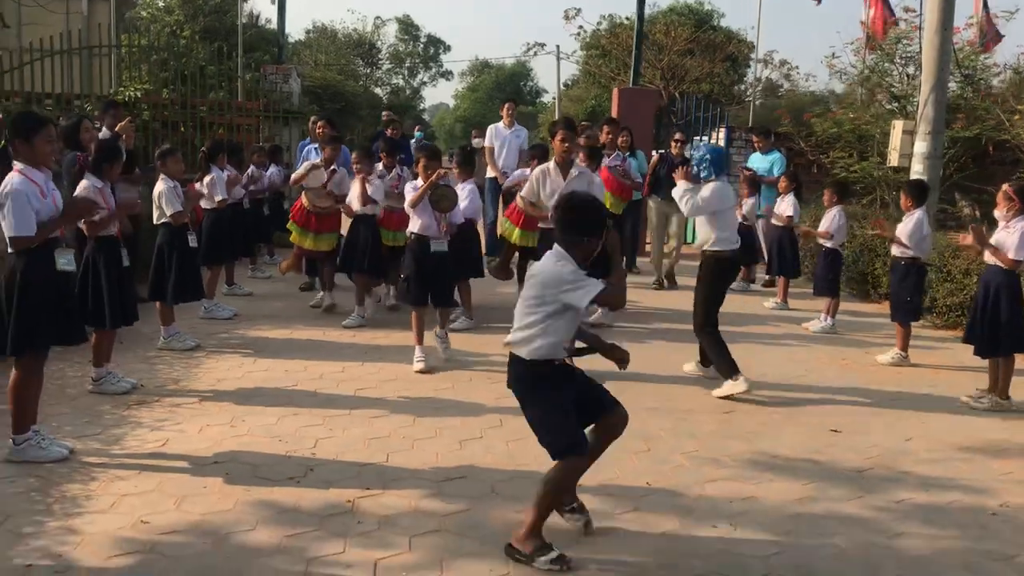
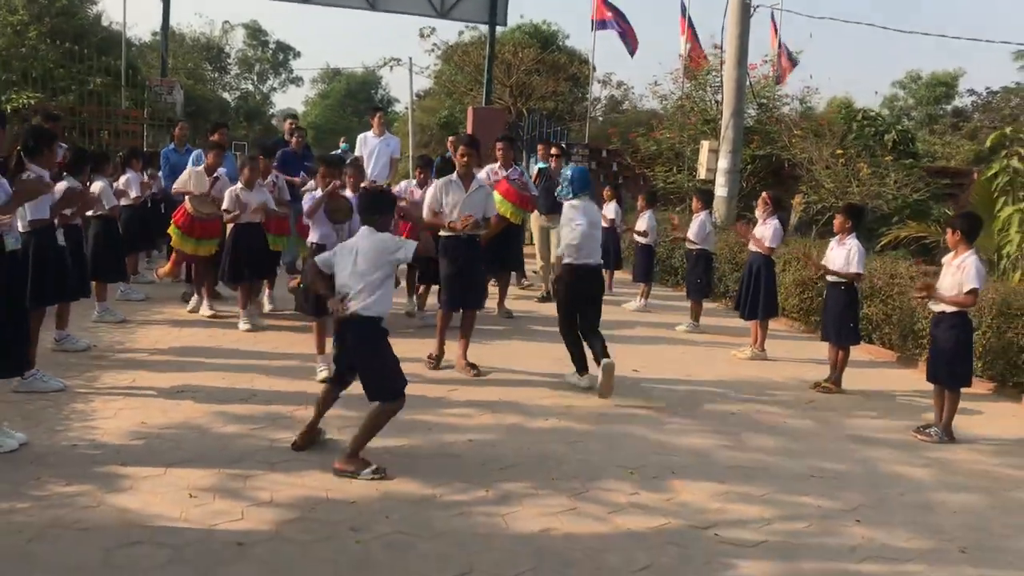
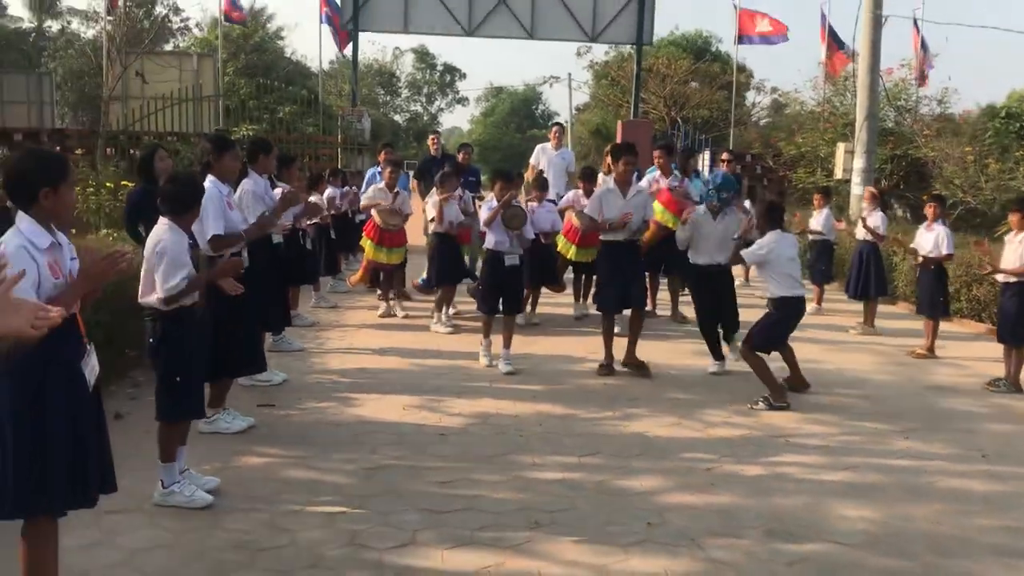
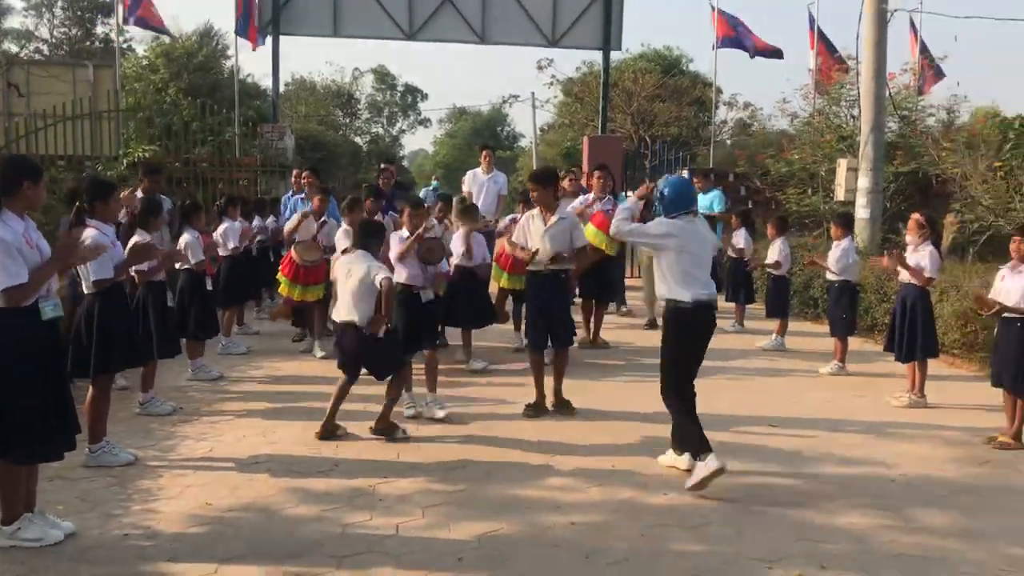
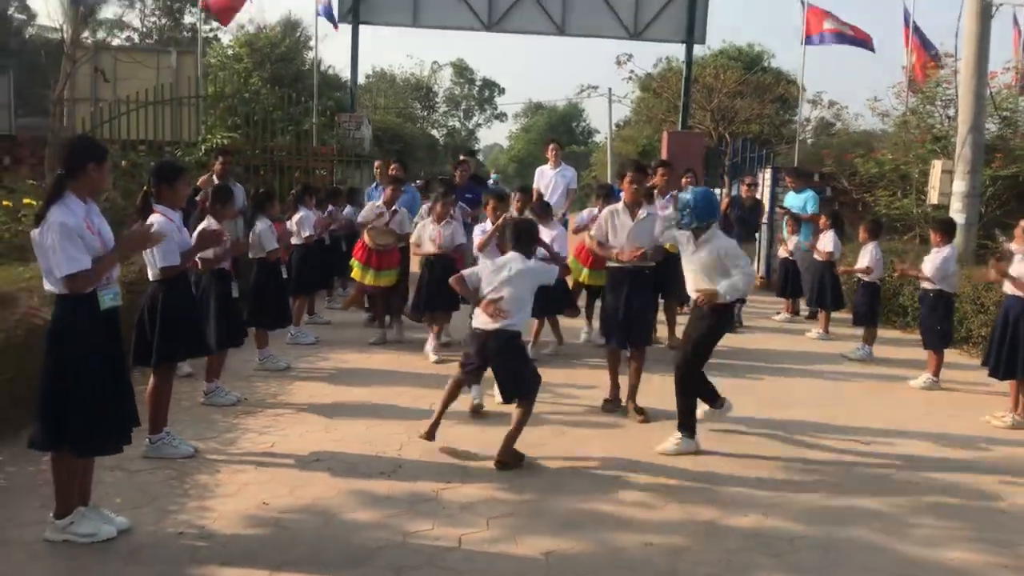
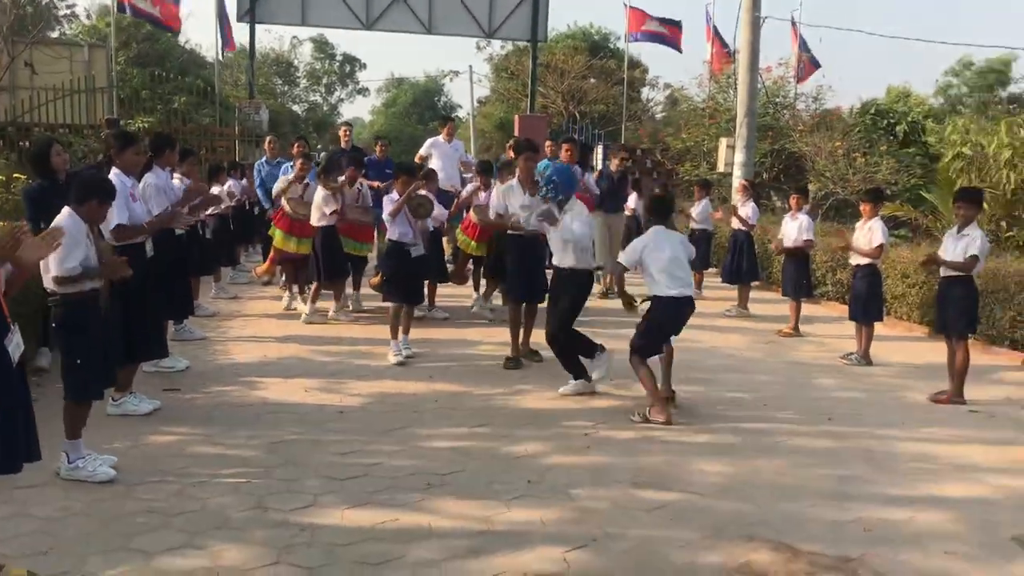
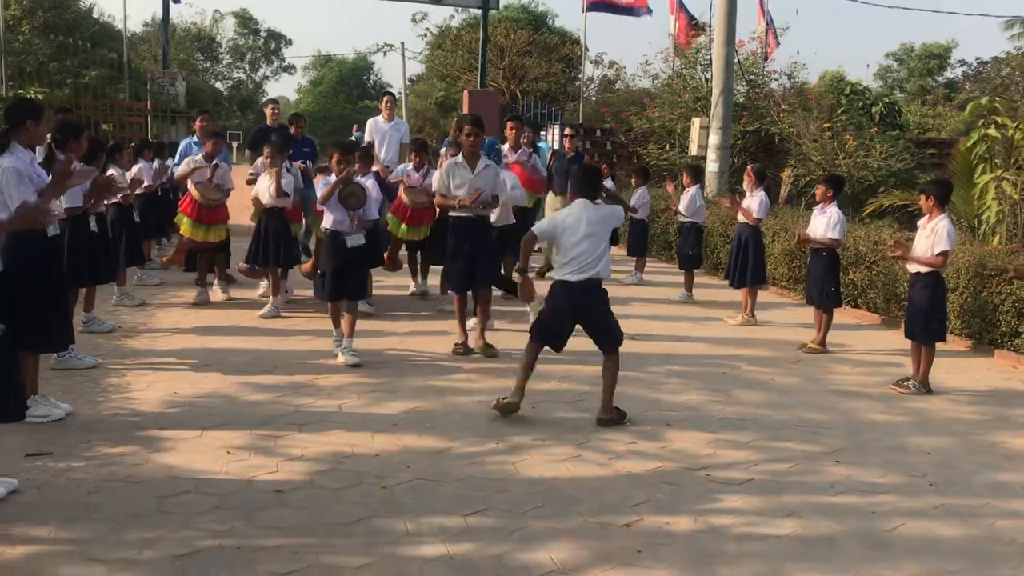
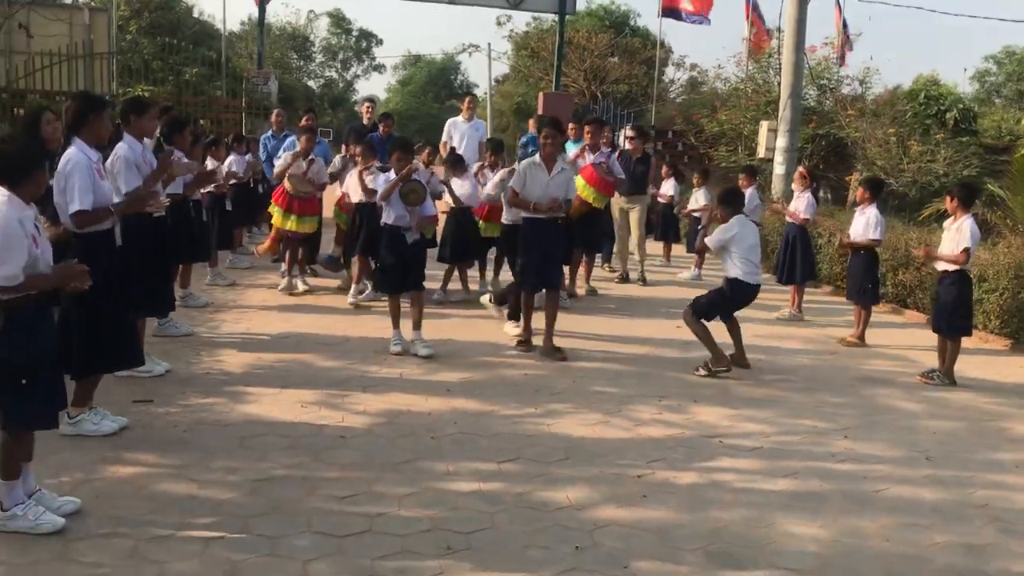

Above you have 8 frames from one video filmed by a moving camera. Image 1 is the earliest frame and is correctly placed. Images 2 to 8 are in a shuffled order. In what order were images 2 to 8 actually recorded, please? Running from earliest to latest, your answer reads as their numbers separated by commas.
5, 4, 2, 7, 8, 3, 6
